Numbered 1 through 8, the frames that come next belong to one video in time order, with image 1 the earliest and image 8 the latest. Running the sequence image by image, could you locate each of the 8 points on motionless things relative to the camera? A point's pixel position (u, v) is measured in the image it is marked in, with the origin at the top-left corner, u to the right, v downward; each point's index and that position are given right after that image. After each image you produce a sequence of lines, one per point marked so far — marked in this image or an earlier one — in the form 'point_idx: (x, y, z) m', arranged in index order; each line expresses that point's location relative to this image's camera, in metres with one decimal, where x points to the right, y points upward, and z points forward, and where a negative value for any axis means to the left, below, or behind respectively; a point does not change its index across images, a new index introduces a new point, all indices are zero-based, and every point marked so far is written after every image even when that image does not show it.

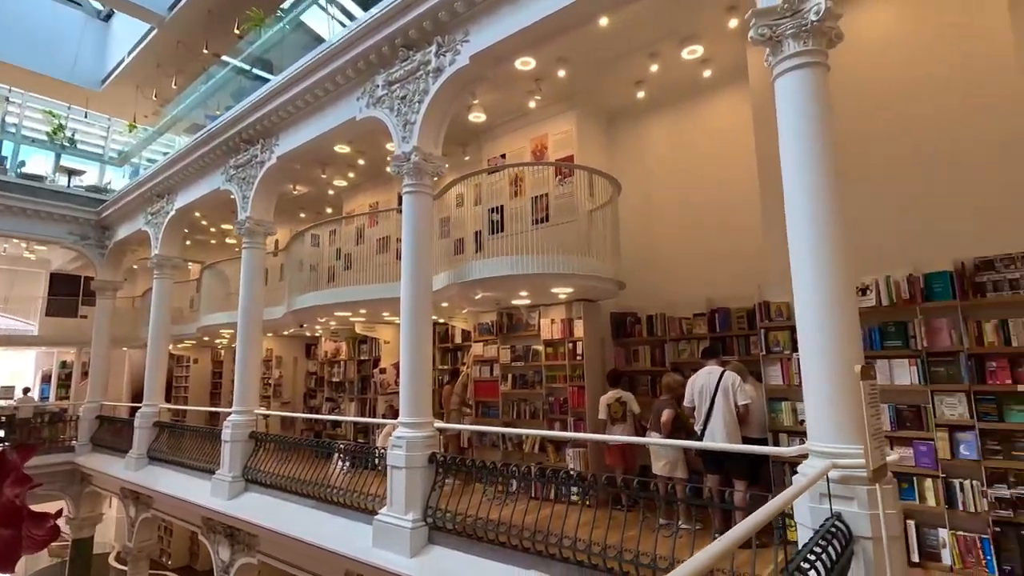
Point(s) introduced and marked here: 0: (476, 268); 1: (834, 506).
0: (-0.4, +0.2, +6.0) m
1: (+1.9, -1.3, +3.1) m
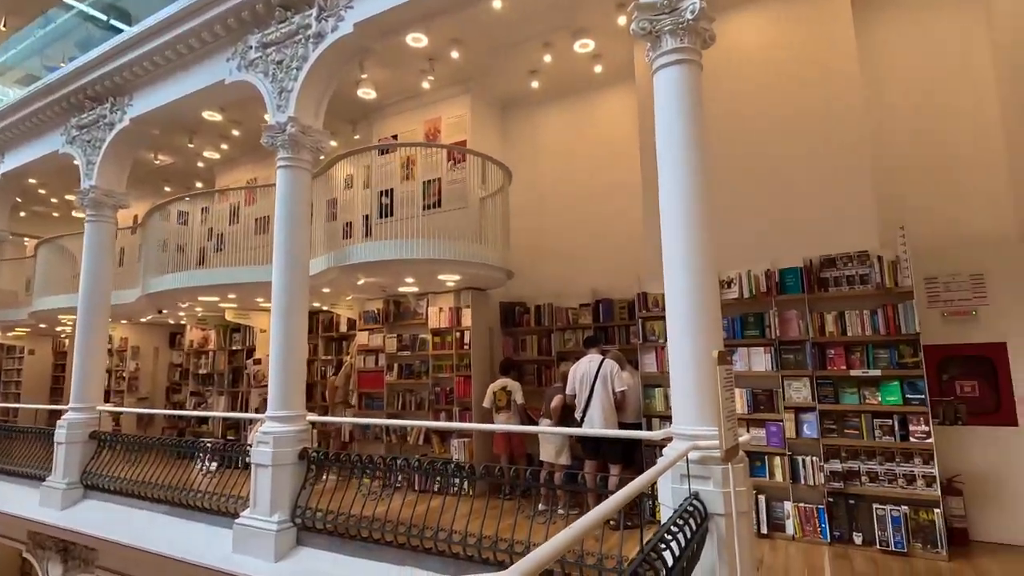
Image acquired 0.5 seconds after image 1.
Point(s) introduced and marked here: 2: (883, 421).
0: (-1.6, +0.4, +5.7) m
1: (+1.1, -1.2, +3.3) m
2: (+3.1, -1.1, +4.5) m
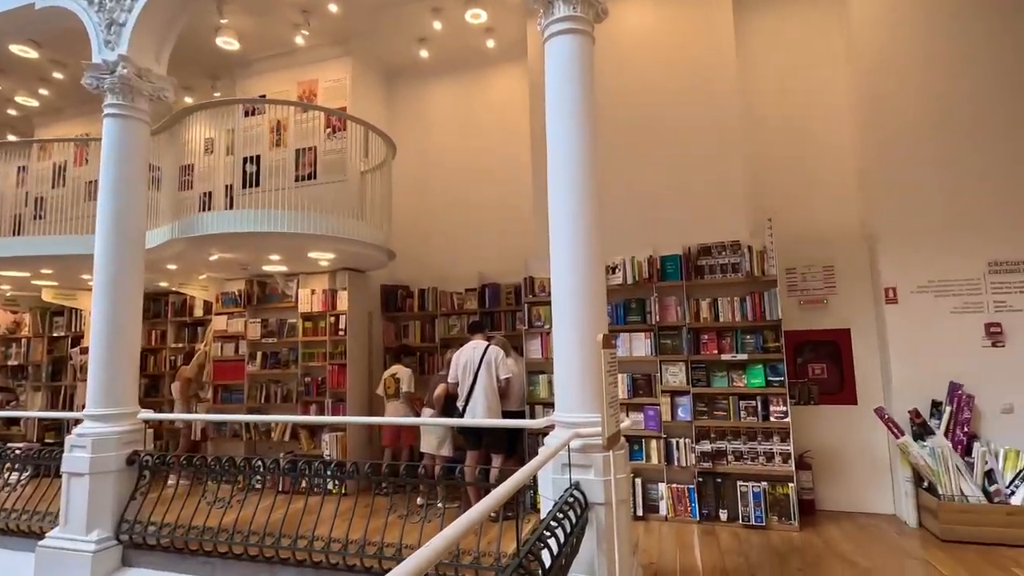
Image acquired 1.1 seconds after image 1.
0: (-2.8, +0.6, +4.9) m
1: (+0.4, -1.1, +3.1) m
2: (+2.1, -1.0, +4.7) m
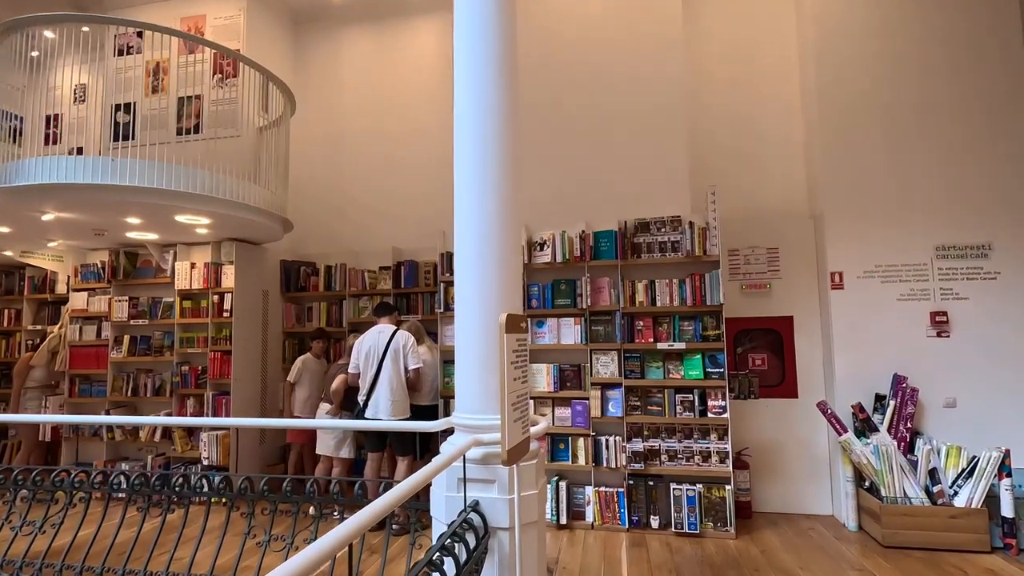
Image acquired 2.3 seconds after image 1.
0: (-3.5, +0.9, +3.9) m
1: (-0.2, -0.9, +2.5) m
2: (+1.4, -0.9, +4.2) m
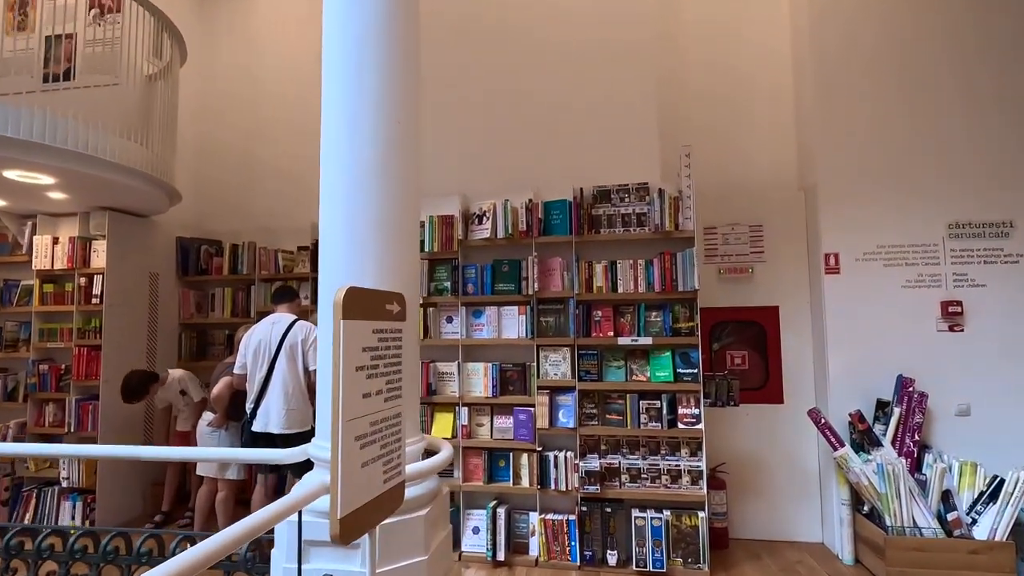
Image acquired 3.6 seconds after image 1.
0: (-3.9, +1.0, +2.9) m
1: (-0.6, -0.8, +1.6) m
2: (+0.9, -0.8, +3.5) m
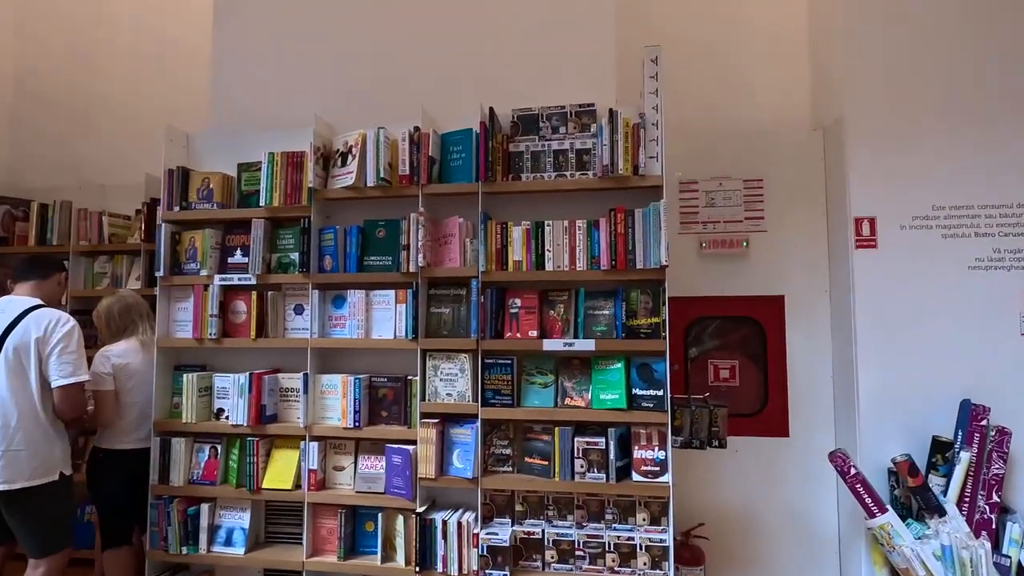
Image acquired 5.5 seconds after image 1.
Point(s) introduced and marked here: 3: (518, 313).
0: (-4.4, +1.2, +1.5) m
1: (-1.1, -0.7, +0.4) m
2: (+0.3, -0.6, +2.2) m
3: (0.0, -0.1, +2.4) m
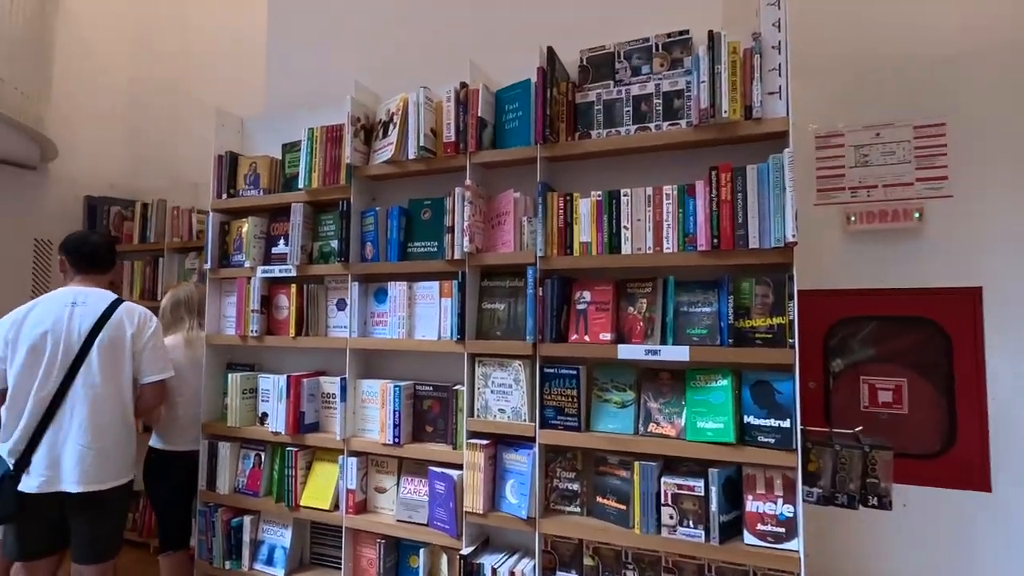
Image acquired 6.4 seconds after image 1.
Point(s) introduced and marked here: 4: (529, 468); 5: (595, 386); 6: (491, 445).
0: (-4.3, +1.2, +2.0) m
1: (-1.3, -0.7, +0.1) m
2: (+0.5, -0.6, +1.7) m
3: (+0.3, -0.1, +1.8) m
4: (+0.1, -0.6, +1.8) m
5: (+0.3, -0.3, +1.9) m
6: (-0.1, -0.6, +1.9) m
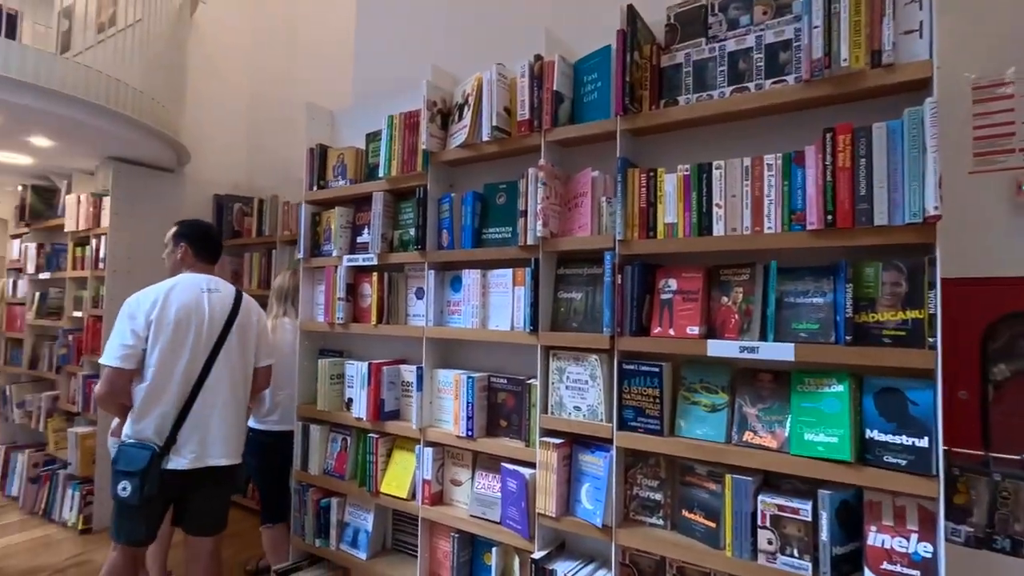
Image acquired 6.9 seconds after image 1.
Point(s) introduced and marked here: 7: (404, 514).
0: (-3.9, +1.2, +2.7) m
1: (-1.3, -0.7, +0.3) m
2: (+0.7, -0.6, +1.4) m
3: (+0.5, 0.0, +1.6) m
4: (+0.3, -0.6, +1.7) m
5: (+0.5, -0.3, +1.7) m
6: (+0.2, -0.5, +1.8) m
7: (-0.5, -1.0, +2.3) m
